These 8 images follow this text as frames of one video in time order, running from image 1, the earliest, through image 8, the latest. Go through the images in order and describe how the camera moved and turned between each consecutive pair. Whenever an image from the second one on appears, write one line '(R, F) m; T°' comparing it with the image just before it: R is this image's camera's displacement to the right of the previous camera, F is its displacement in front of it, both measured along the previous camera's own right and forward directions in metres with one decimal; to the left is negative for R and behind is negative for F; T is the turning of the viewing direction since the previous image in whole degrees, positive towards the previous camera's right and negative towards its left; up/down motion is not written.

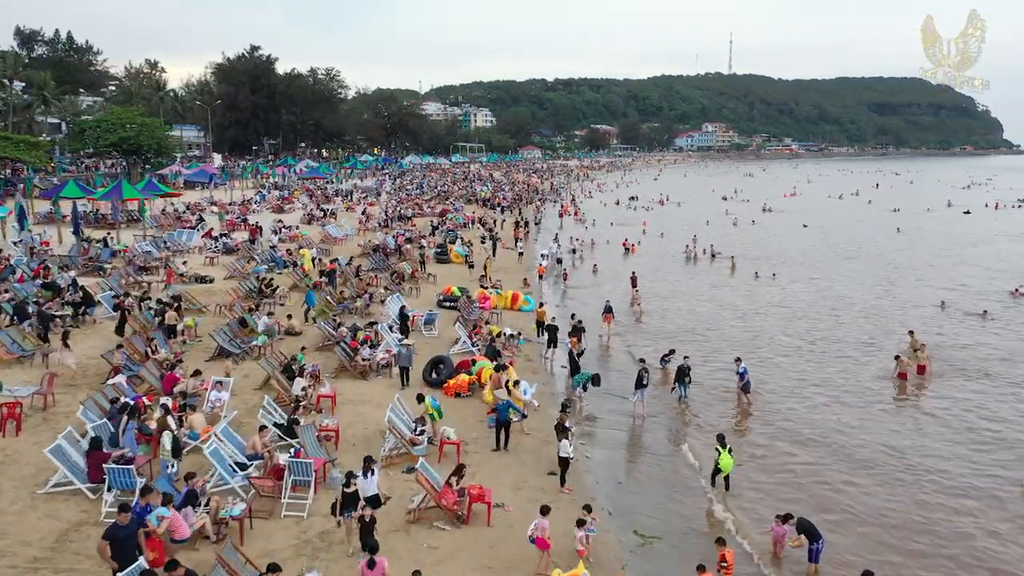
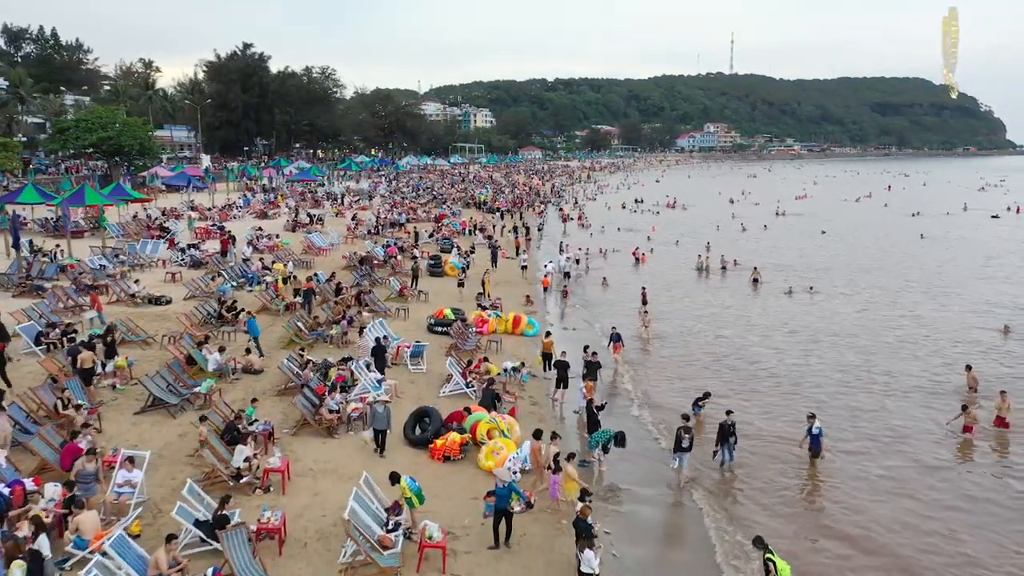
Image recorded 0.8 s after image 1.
(0.0, +2.8) m; 0°
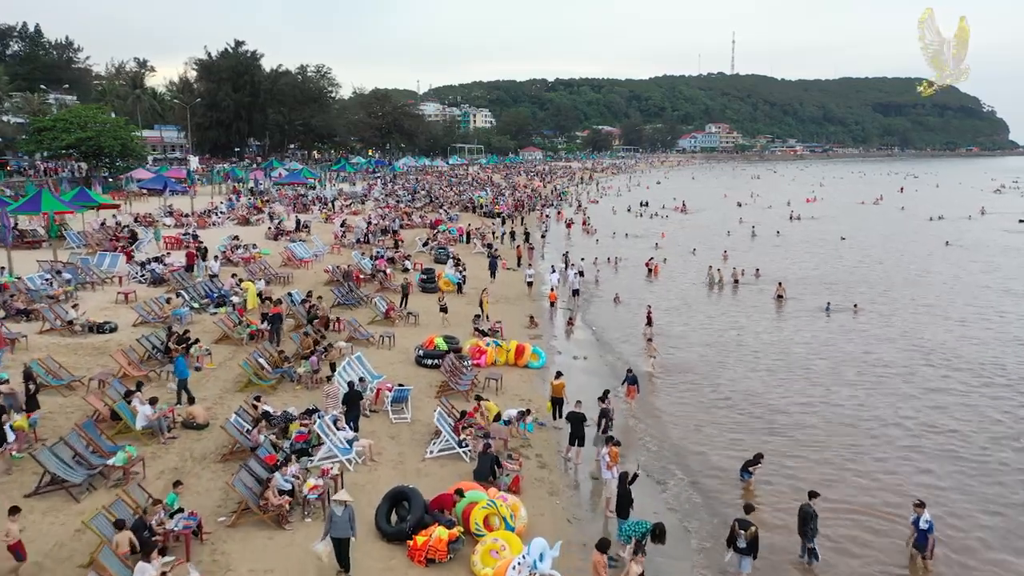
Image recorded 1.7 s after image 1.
(-0.1, +2.8) m; 0°
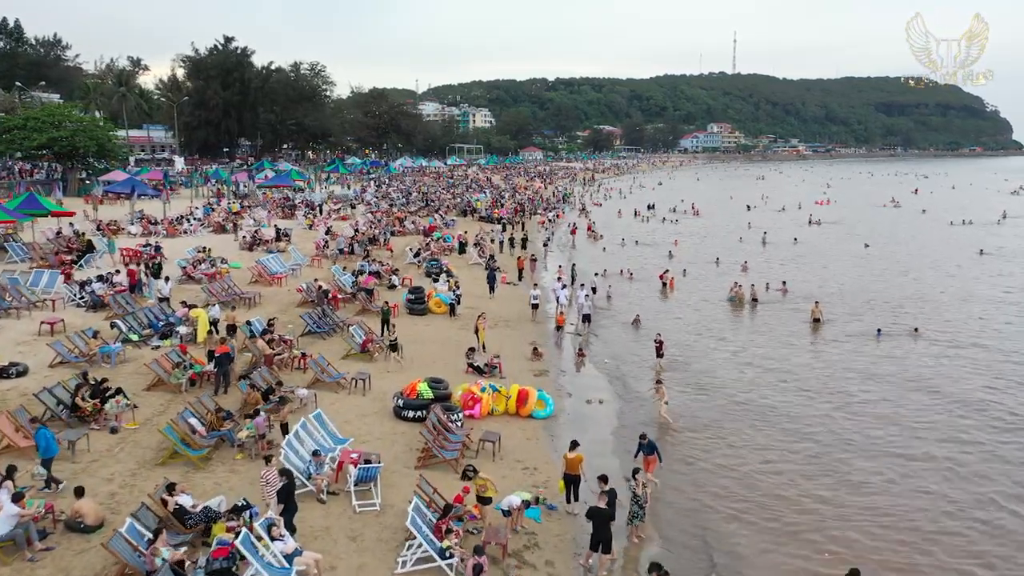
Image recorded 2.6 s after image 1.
(0.0, +3.1) m; 0°
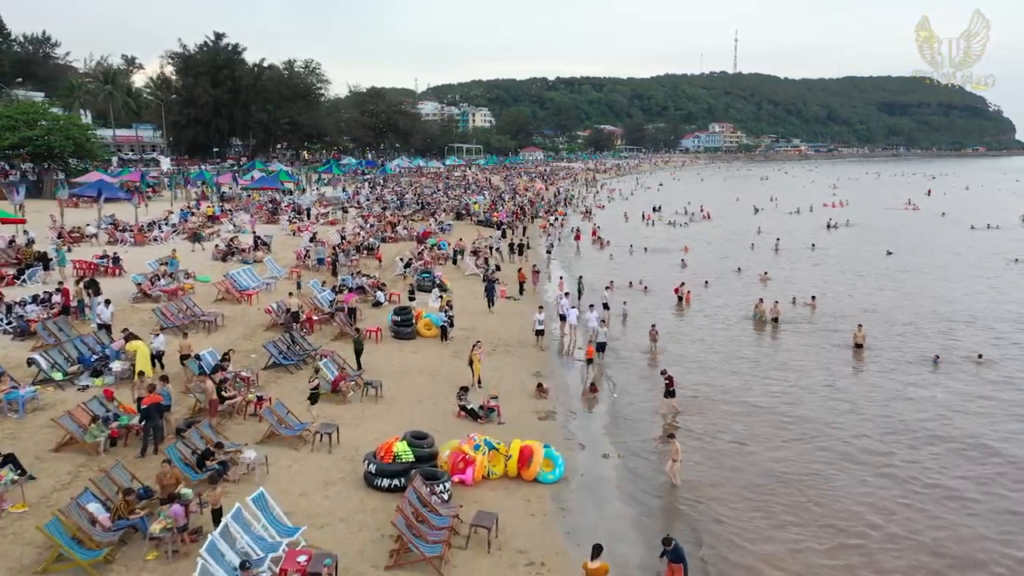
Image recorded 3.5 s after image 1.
(0.0, +2.7) m; 0°
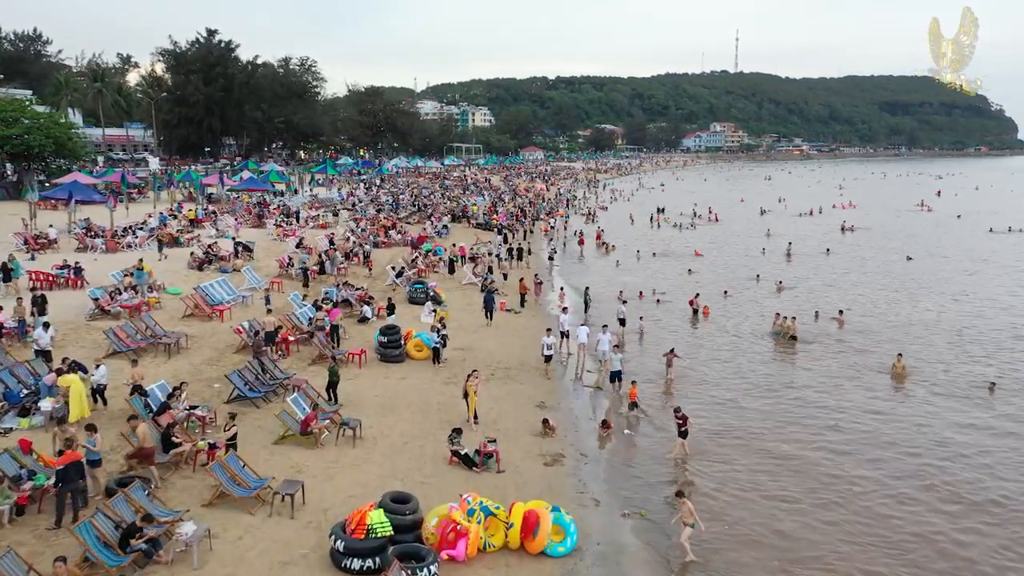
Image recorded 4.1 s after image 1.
(0.0, +2.0) m; 0°
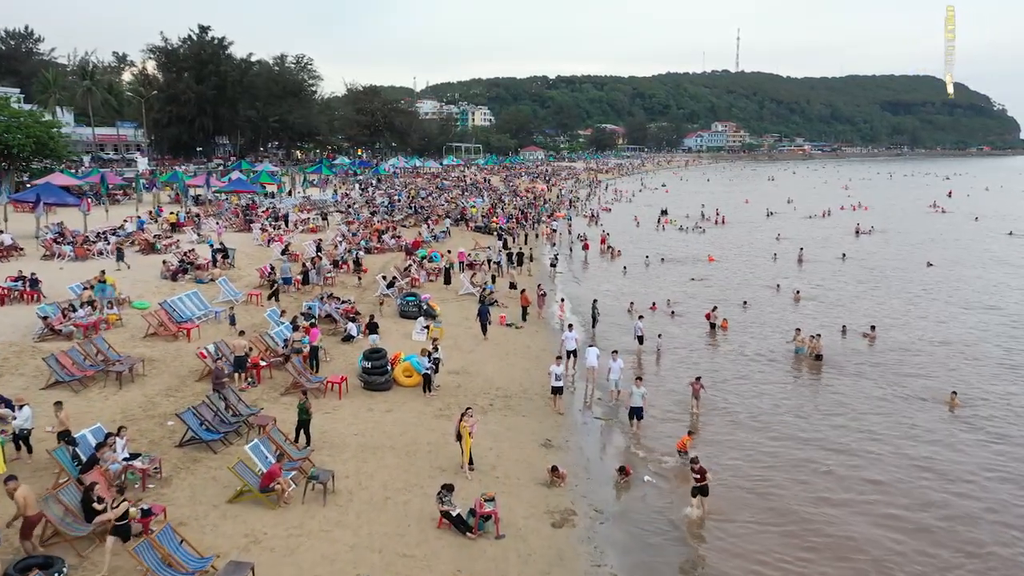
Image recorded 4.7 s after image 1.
(0.0, +1.9) m; 0°
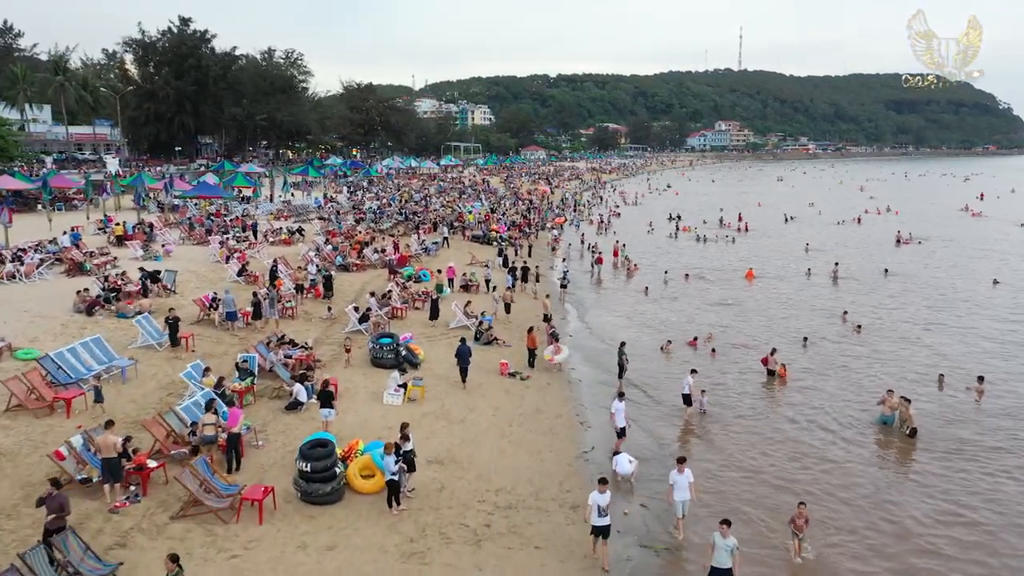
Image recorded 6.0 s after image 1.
(-0.1, +4.6) m; 0°
